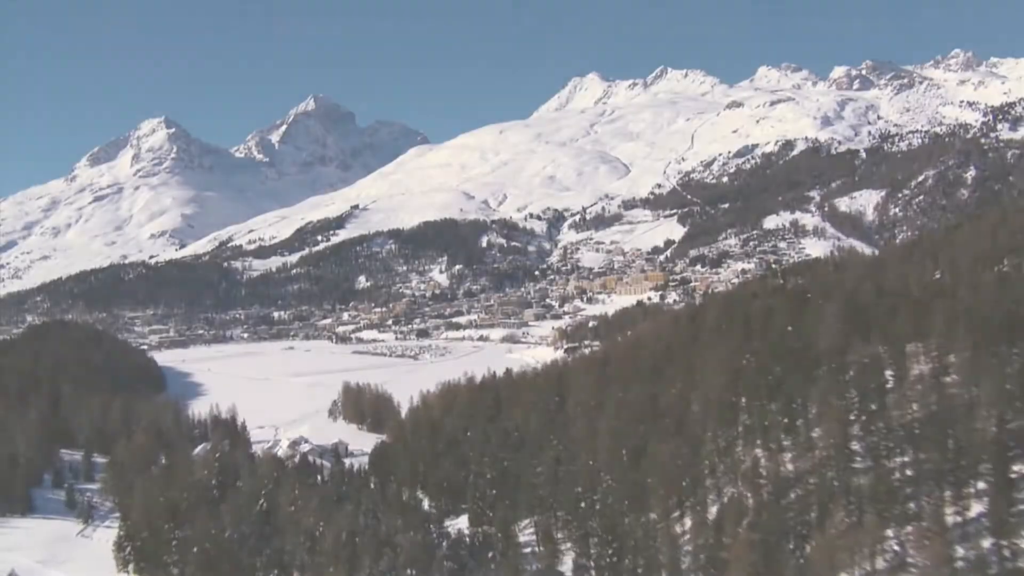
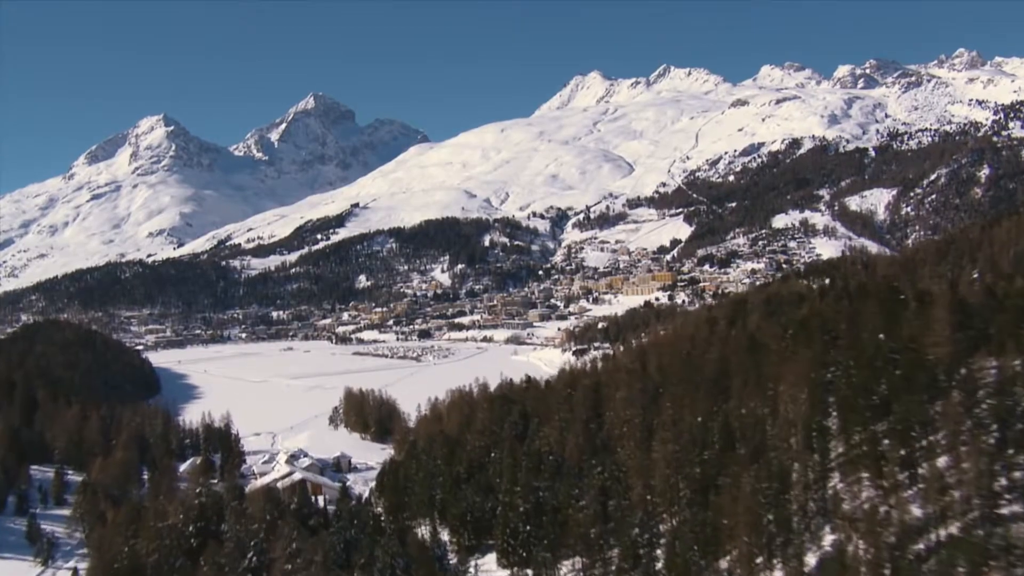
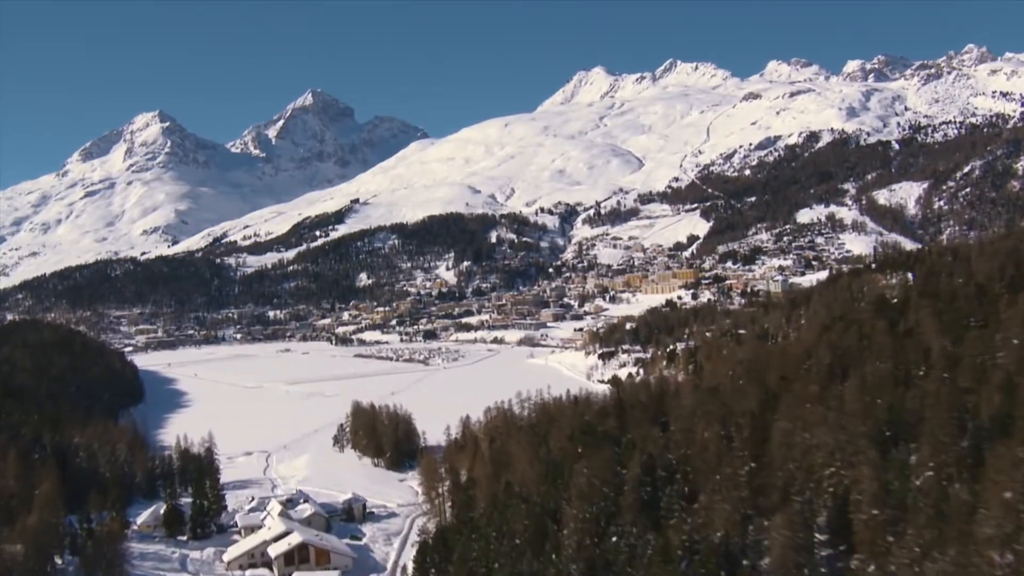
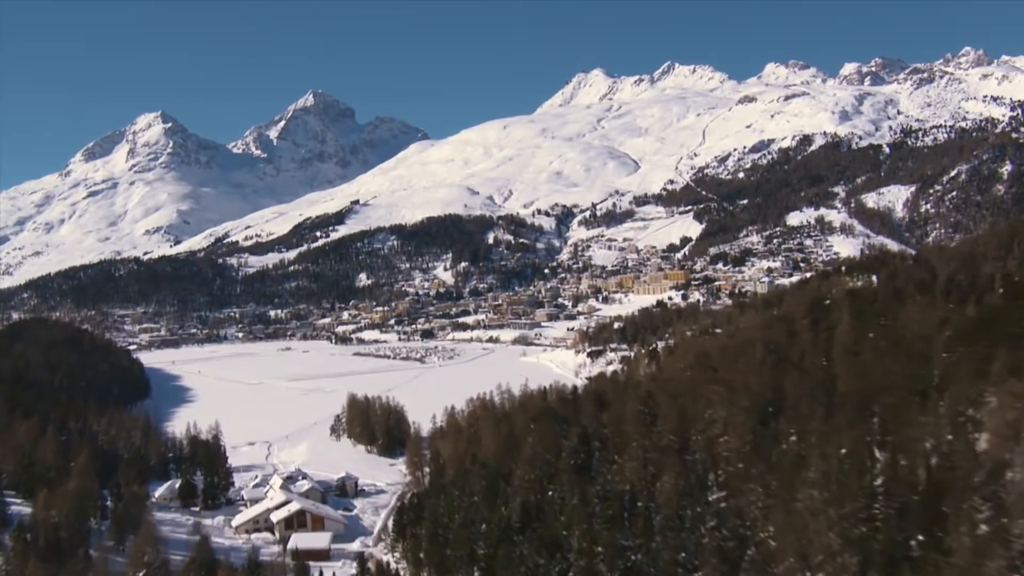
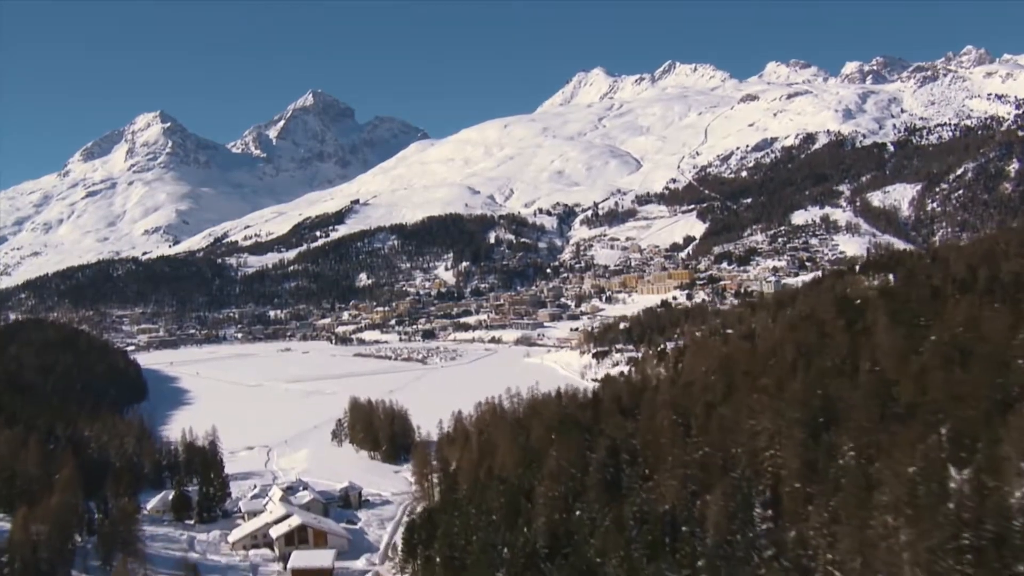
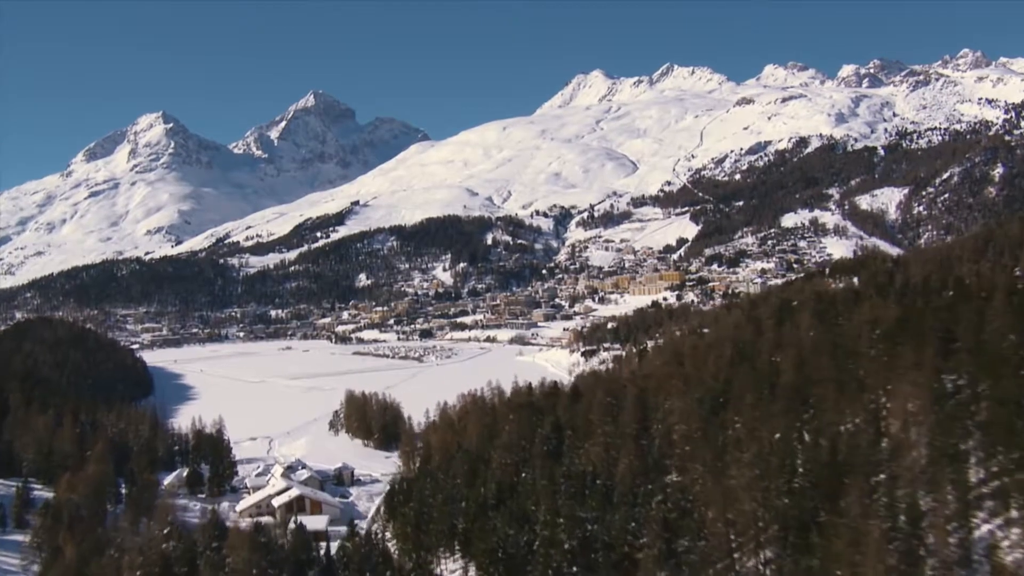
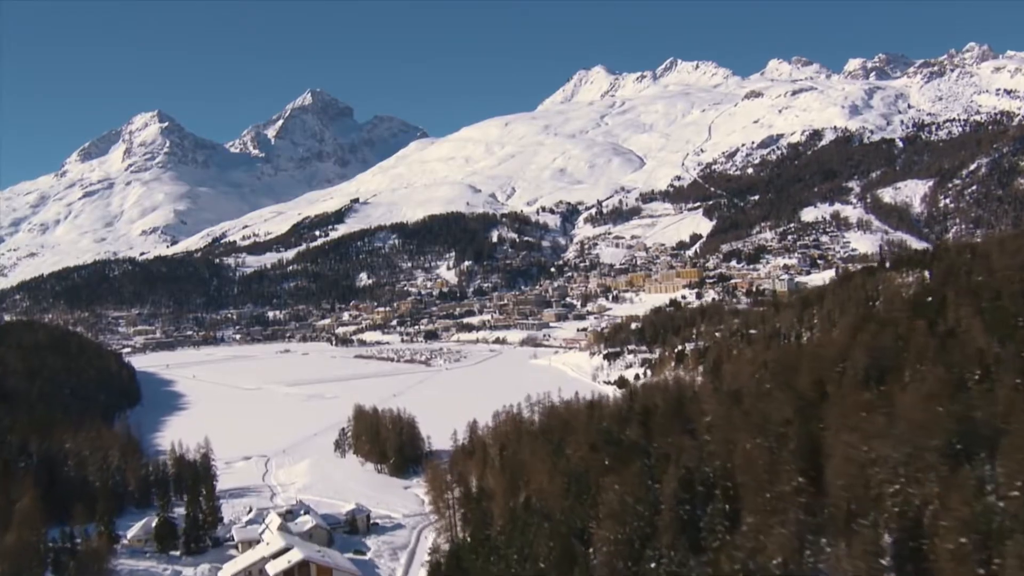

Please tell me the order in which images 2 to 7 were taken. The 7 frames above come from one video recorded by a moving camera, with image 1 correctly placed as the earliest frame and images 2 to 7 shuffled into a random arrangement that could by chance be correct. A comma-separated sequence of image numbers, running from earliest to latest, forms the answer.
2, 6, 4, 5, 3, 7
